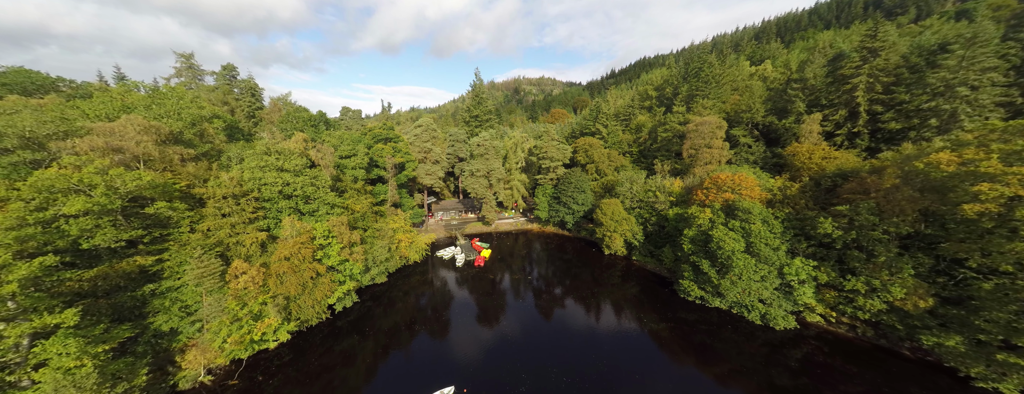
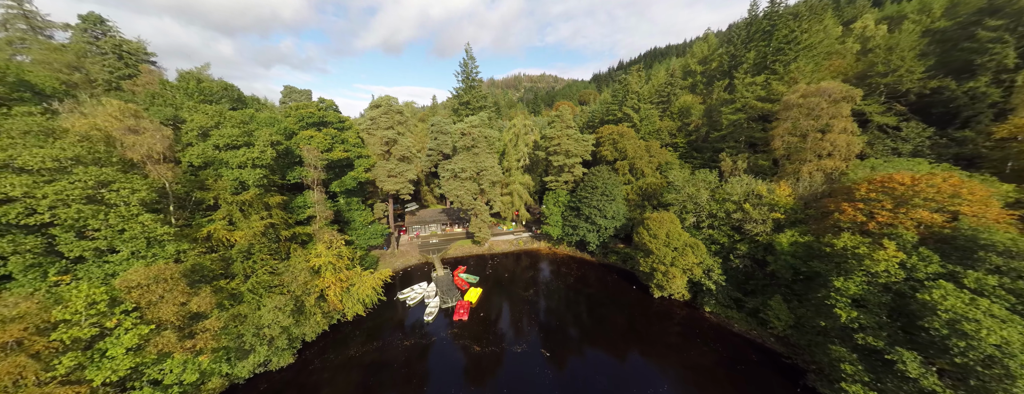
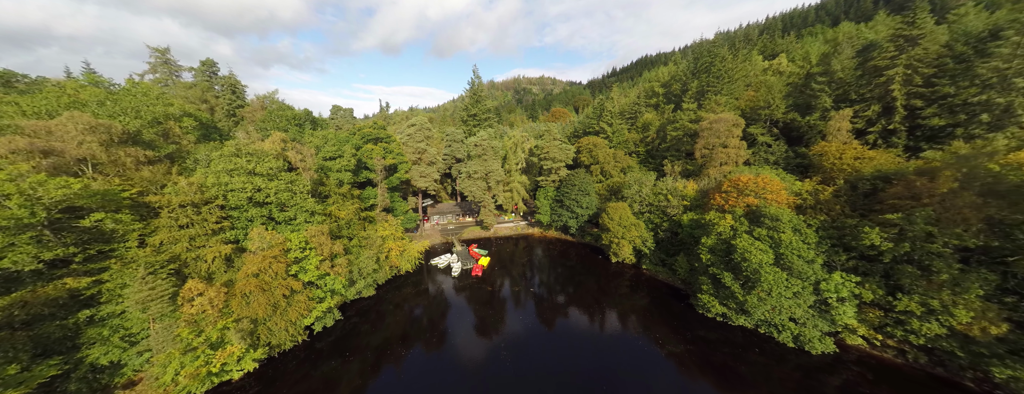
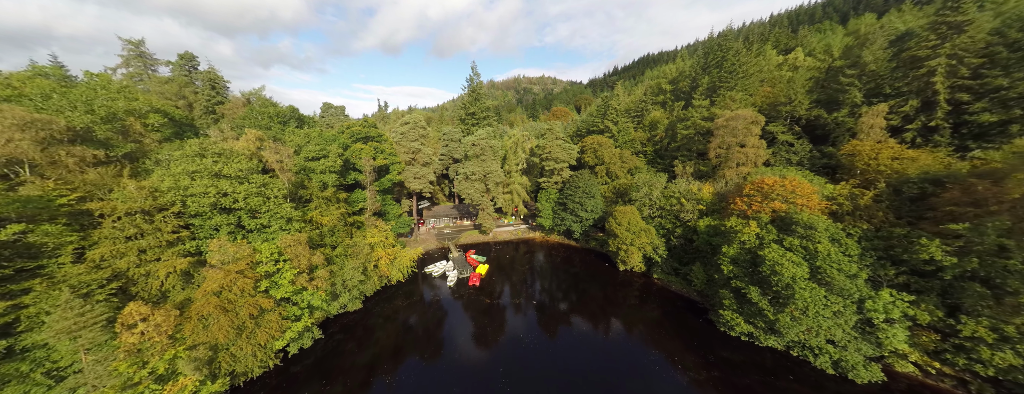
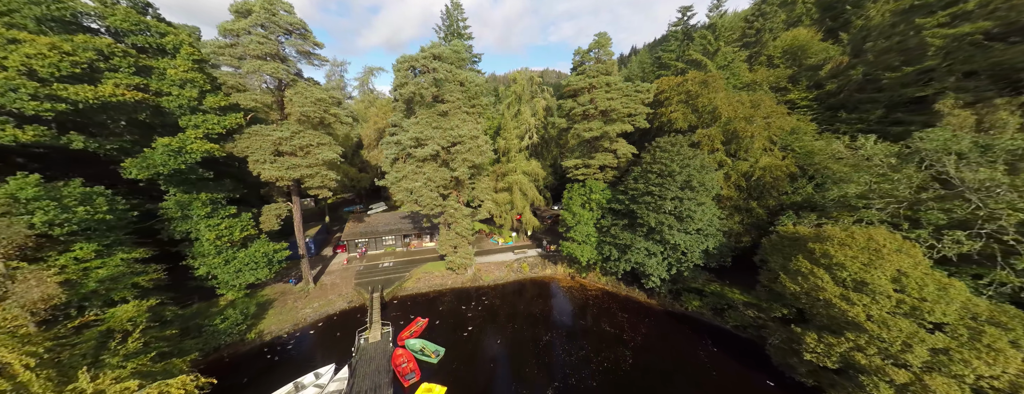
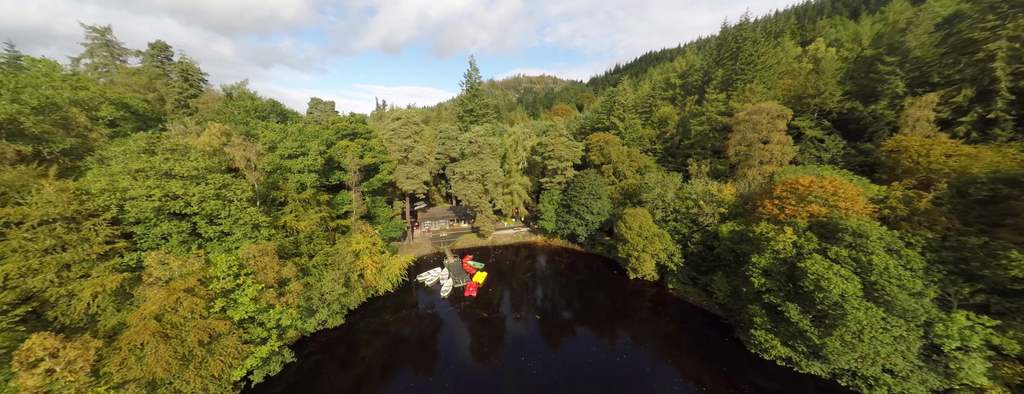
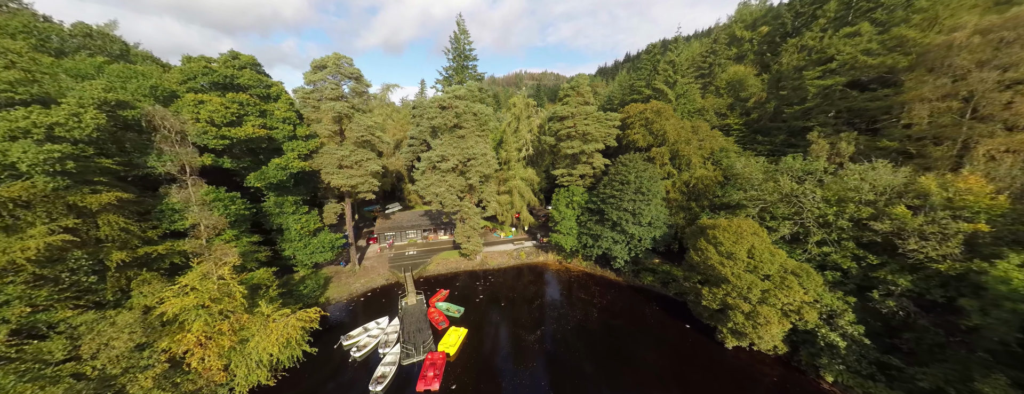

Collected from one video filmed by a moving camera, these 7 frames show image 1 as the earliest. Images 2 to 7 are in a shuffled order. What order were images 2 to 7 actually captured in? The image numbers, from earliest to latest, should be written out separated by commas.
3, 4, 6, 2, 7, 5
